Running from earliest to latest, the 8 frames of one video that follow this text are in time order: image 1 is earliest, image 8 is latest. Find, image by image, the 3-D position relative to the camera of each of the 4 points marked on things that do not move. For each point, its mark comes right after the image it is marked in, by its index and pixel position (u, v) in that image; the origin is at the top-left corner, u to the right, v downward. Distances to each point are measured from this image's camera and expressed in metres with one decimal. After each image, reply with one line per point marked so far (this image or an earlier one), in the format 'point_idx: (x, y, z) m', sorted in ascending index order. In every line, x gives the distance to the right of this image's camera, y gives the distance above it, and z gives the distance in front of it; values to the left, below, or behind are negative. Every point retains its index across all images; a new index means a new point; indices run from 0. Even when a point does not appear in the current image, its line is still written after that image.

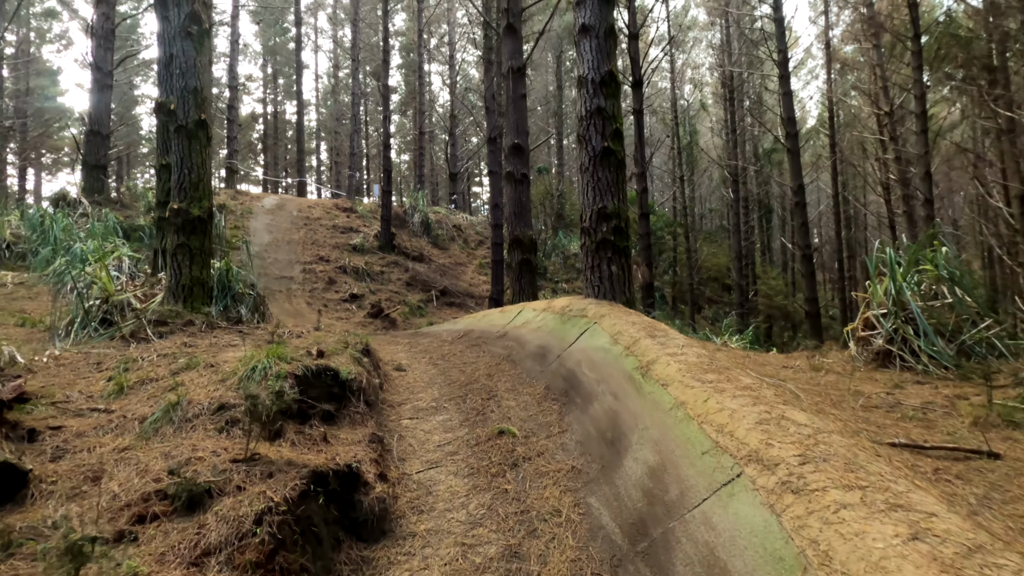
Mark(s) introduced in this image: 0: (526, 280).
0: (+0.2, +0.1, +6.1) m
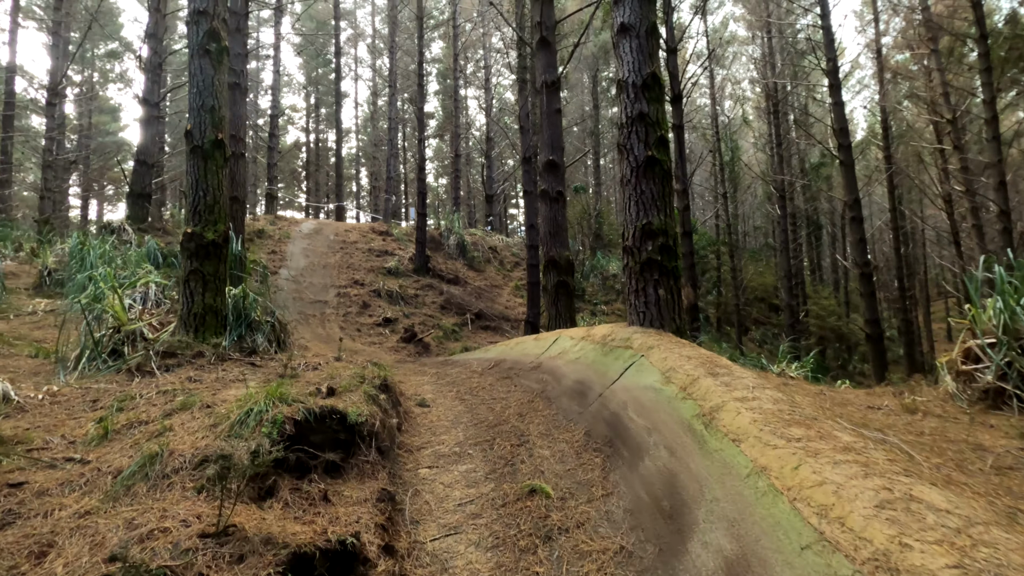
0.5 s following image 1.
0: (+0.5, -0.2, +5.7) m
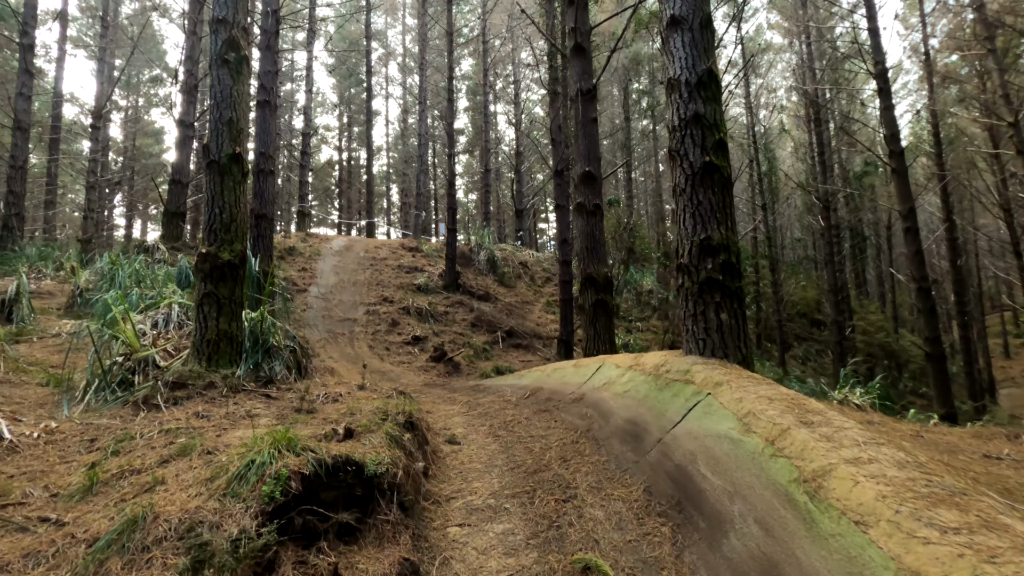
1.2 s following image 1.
0: (+0.9, -0.4, +5.4) m
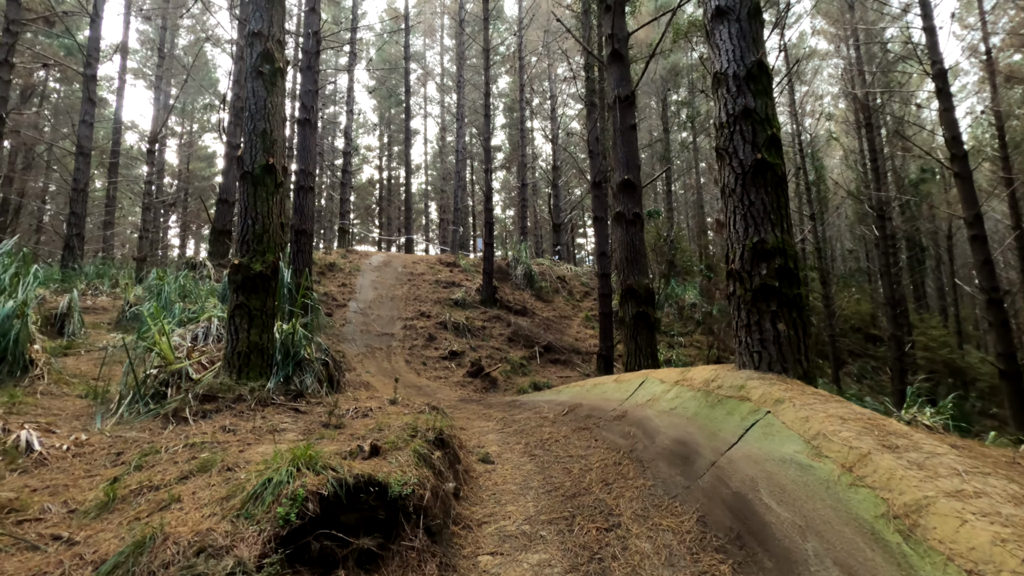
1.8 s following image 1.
0: (+1.2, -0.5, +5.1) m
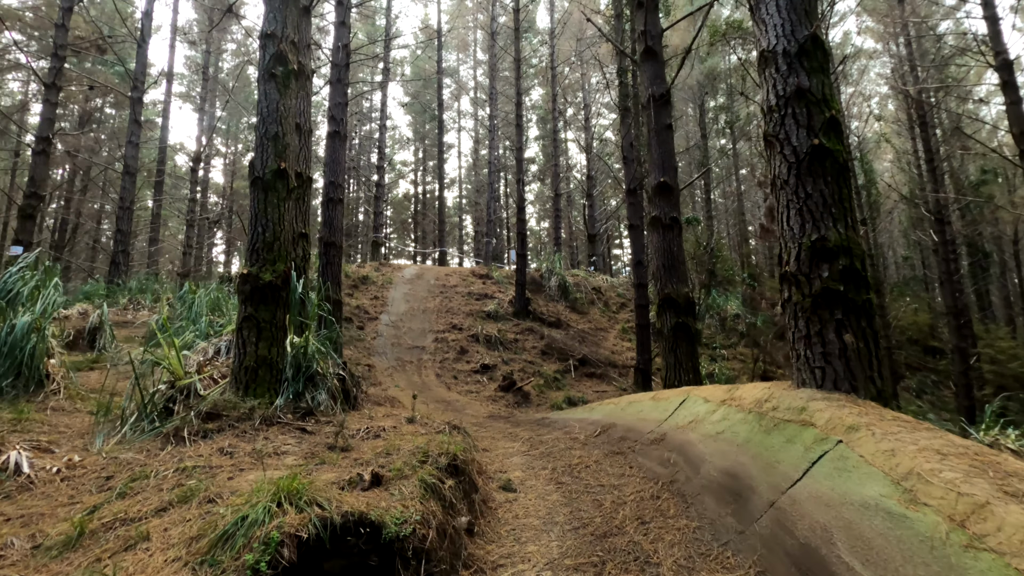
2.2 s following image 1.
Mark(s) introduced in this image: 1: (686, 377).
0: (+1.5, -0.6, +4.8) m
1: (+1.5, -0.8, +4.7) m
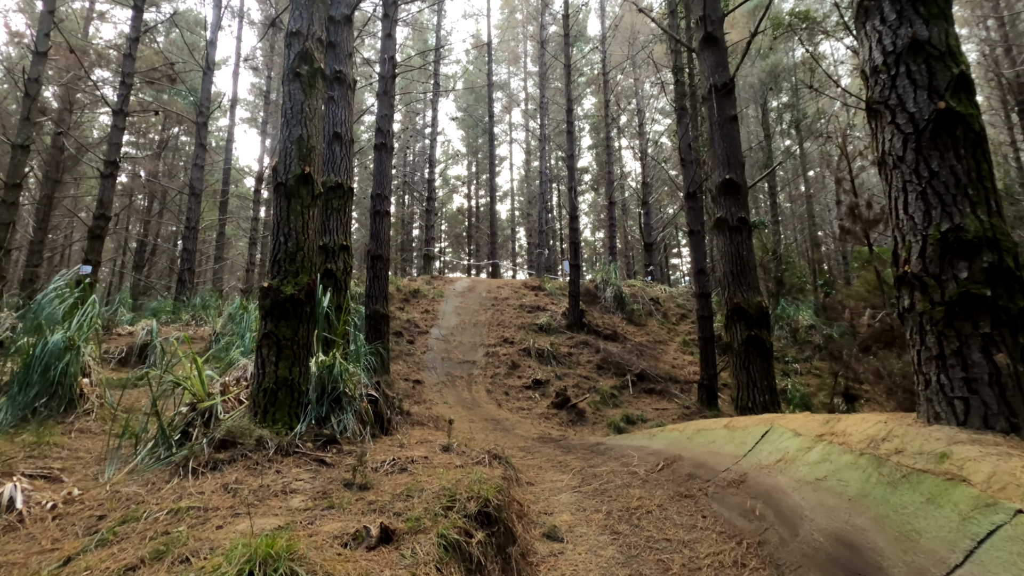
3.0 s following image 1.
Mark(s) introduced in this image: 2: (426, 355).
0: (+1.9, -0.6, +4.2) m
1: (+1.9, -0.8, +4.2) m
2: (-1.5, -1.1, +9.1) m
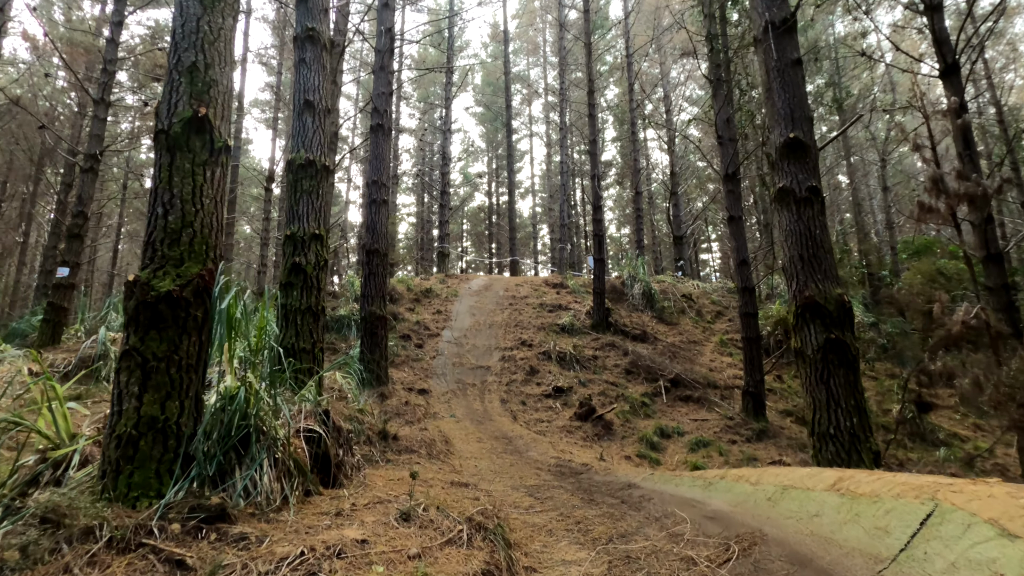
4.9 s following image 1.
0: (+1.9, -0.6, +3.2) m
1: (+2.0, -0.8, +3.2) m
2: (-1.2, -1.1, +8.3) m
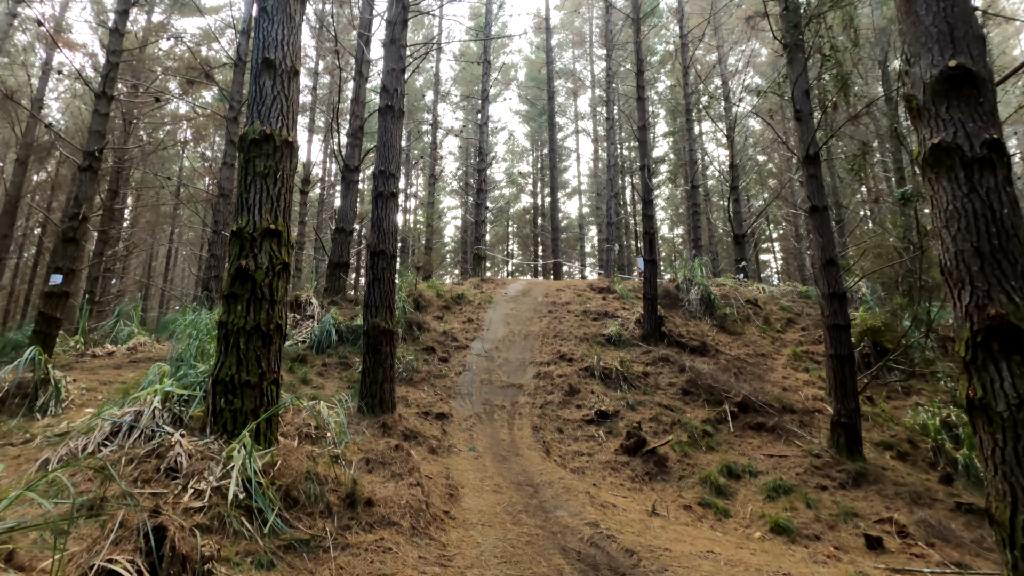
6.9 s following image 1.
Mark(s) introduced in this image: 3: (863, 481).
0: (+1.9, -0.6, +1.9) m
1: (+2.0, -0.8, +1.9) m
2: (-0.7, -1.2, +7.3) m
3: (+3.5, -1.9, +5.3) m
